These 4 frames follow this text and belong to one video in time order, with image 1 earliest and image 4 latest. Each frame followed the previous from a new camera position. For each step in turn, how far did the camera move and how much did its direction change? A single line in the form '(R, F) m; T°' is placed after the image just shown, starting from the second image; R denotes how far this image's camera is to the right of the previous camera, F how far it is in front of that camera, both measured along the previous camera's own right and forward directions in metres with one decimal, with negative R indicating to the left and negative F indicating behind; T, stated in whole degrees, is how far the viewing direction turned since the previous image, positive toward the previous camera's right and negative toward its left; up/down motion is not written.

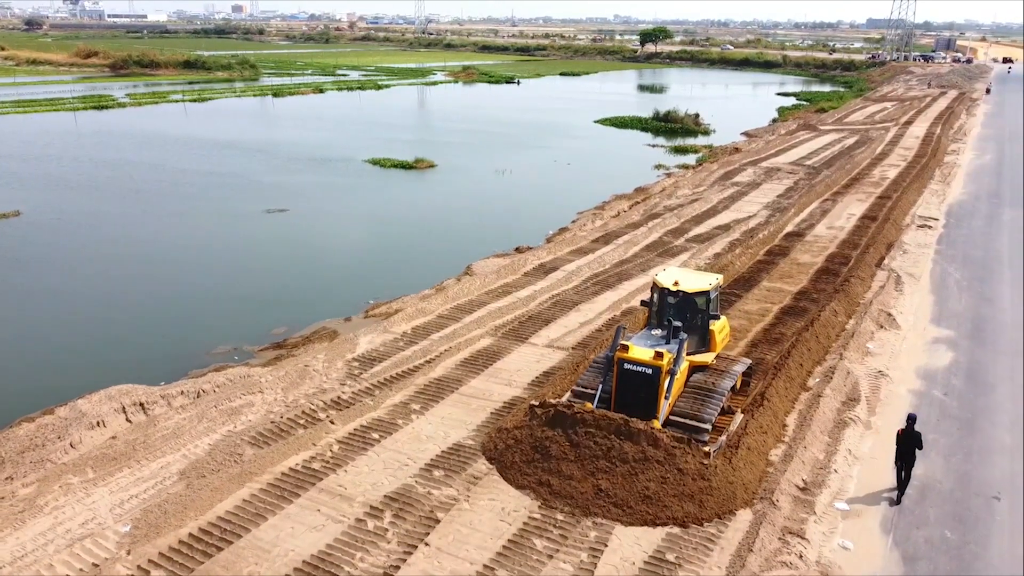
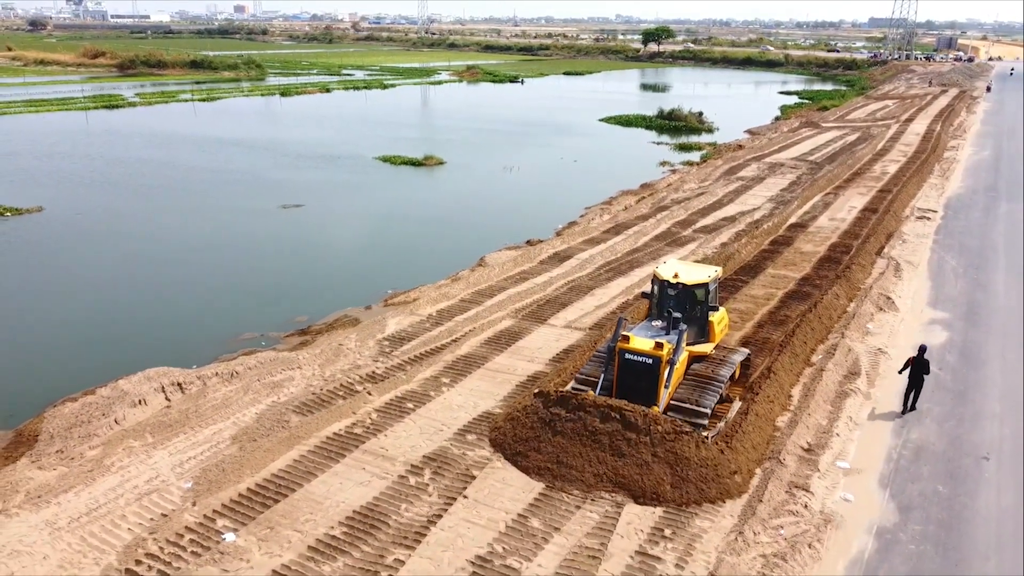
(-0.3, -0.7) m; 0°
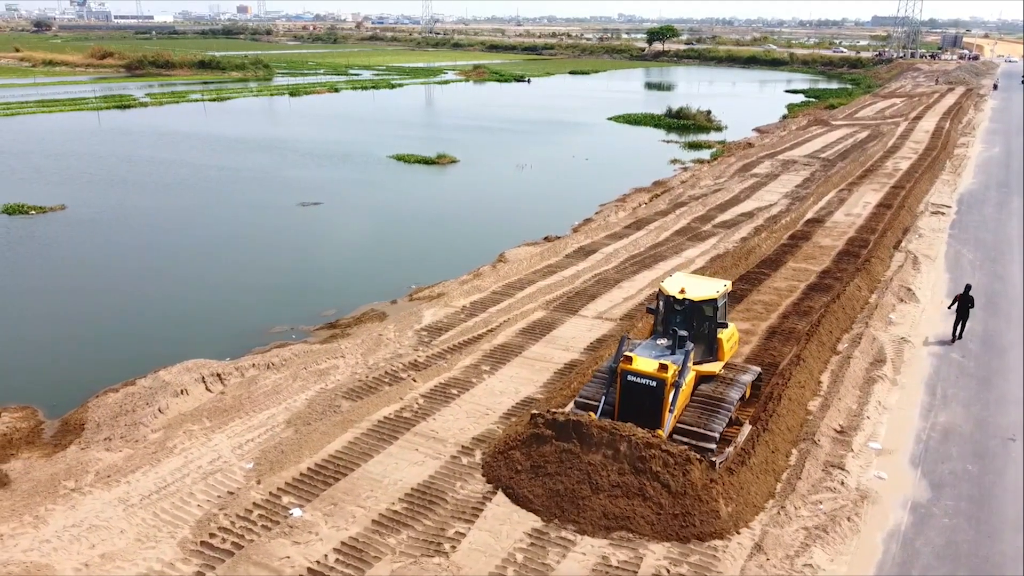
(-0.5, -0.4) m; 0°
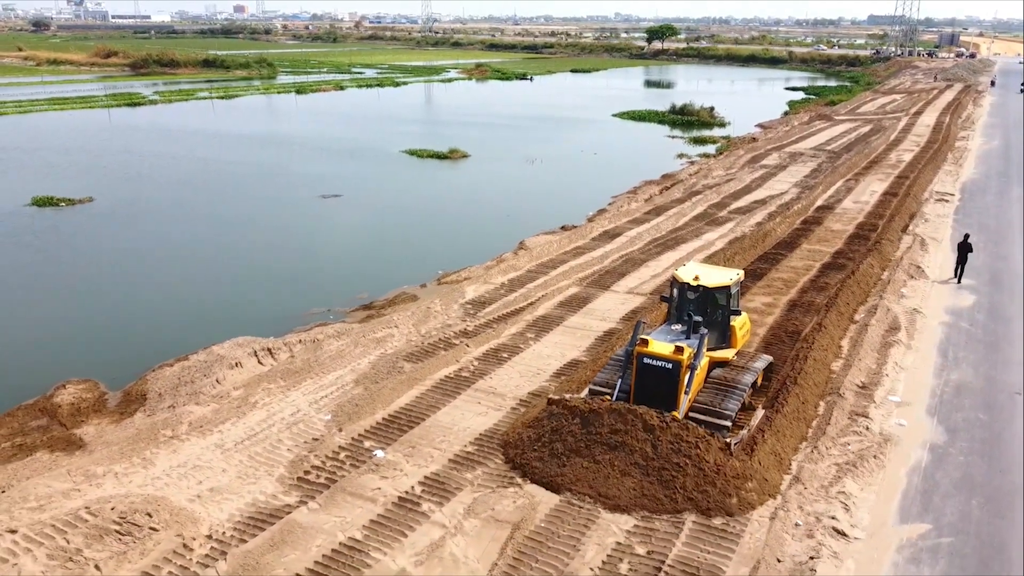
(-0.8, -0.9) m; 0°
